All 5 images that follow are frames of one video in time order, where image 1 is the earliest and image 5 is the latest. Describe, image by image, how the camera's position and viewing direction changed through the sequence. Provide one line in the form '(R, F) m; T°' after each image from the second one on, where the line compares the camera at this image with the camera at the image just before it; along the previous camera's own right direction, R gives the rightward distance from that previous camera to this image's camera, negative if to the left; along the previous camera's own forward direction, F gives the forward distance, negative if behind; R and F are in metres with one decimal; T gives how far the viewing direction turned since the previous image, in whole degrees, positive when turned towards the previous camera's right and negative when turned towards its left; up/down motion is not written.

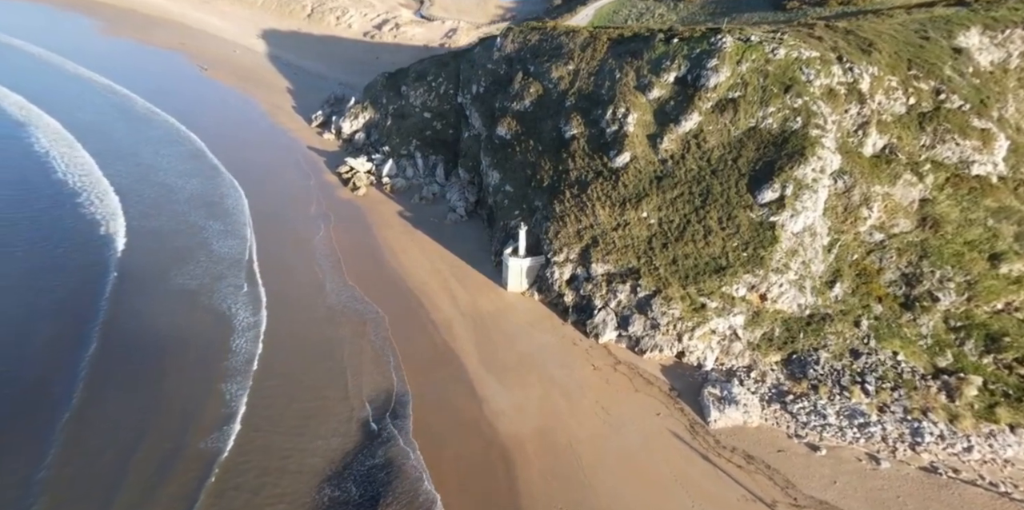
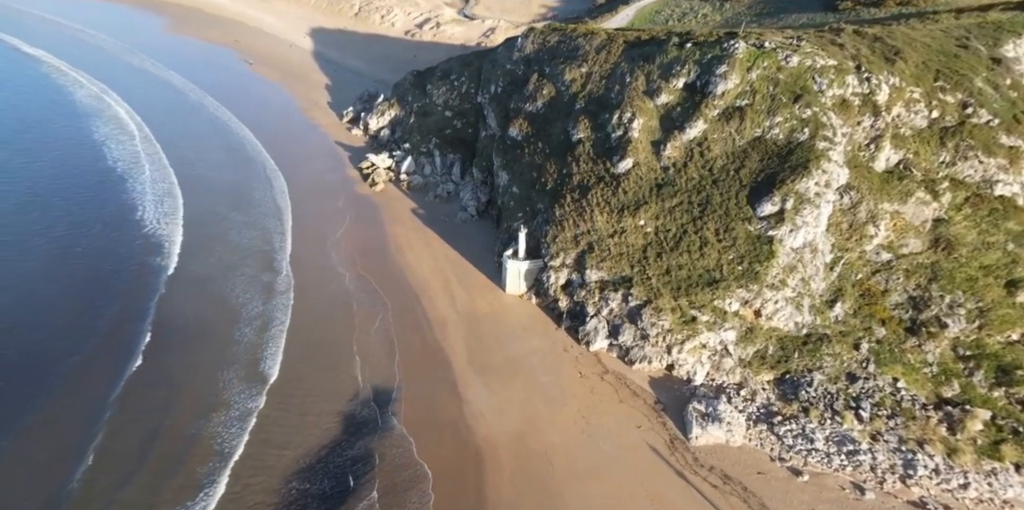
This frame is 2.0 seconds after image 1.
(+2.3, +0.2) m; -5°
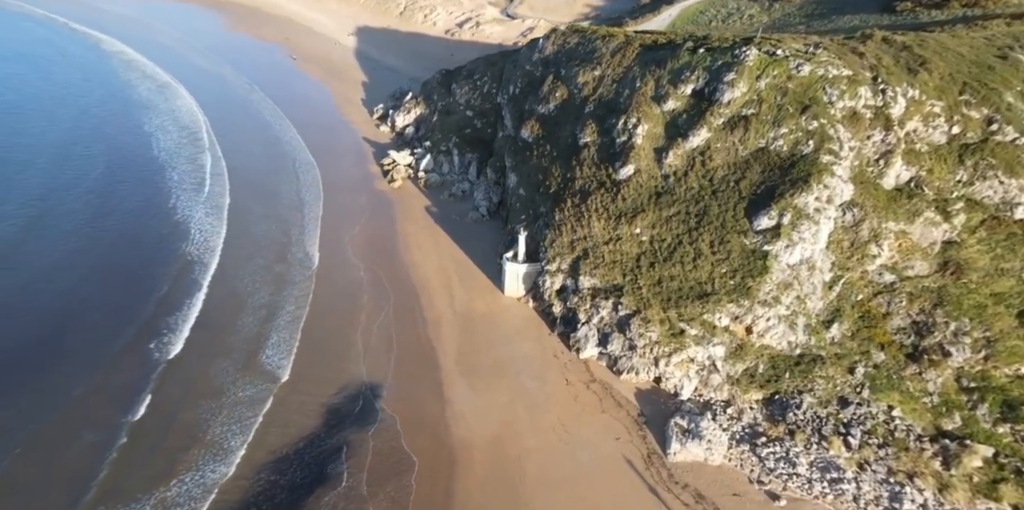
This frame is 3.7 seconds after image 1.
(+2.2, +0.1) m; -5°
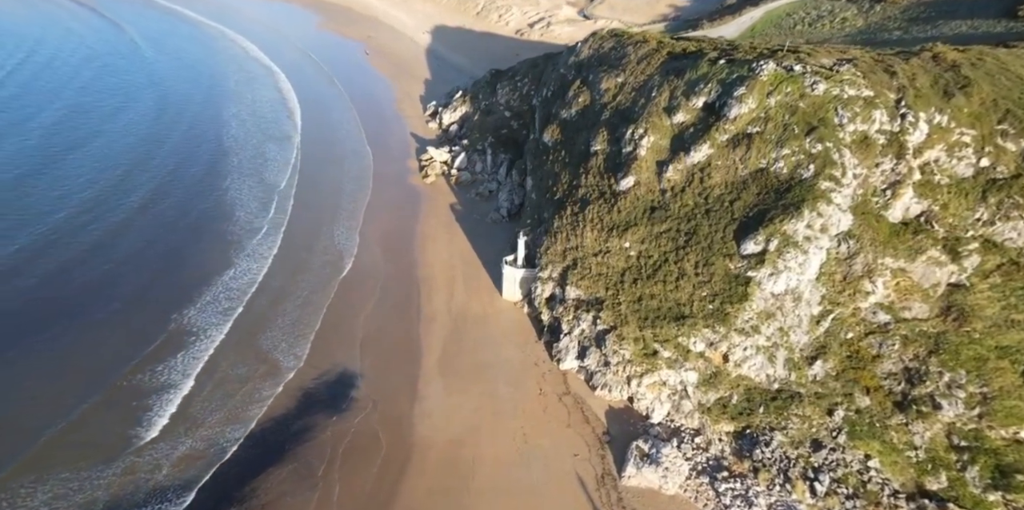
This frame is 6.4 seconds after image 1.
(+3.9, +0.2) m; -8°
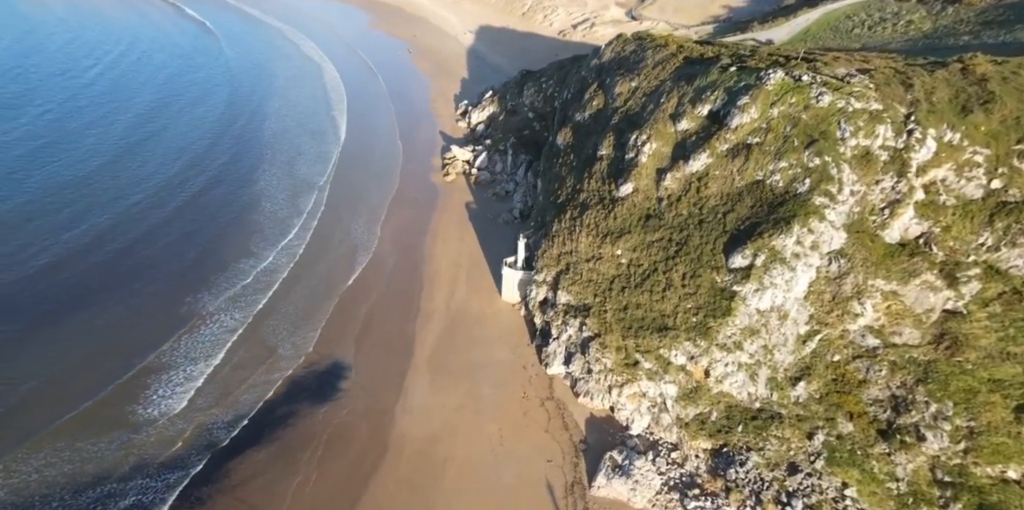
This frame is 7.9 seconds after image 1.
(+2.3, 0.0) m; -5°
